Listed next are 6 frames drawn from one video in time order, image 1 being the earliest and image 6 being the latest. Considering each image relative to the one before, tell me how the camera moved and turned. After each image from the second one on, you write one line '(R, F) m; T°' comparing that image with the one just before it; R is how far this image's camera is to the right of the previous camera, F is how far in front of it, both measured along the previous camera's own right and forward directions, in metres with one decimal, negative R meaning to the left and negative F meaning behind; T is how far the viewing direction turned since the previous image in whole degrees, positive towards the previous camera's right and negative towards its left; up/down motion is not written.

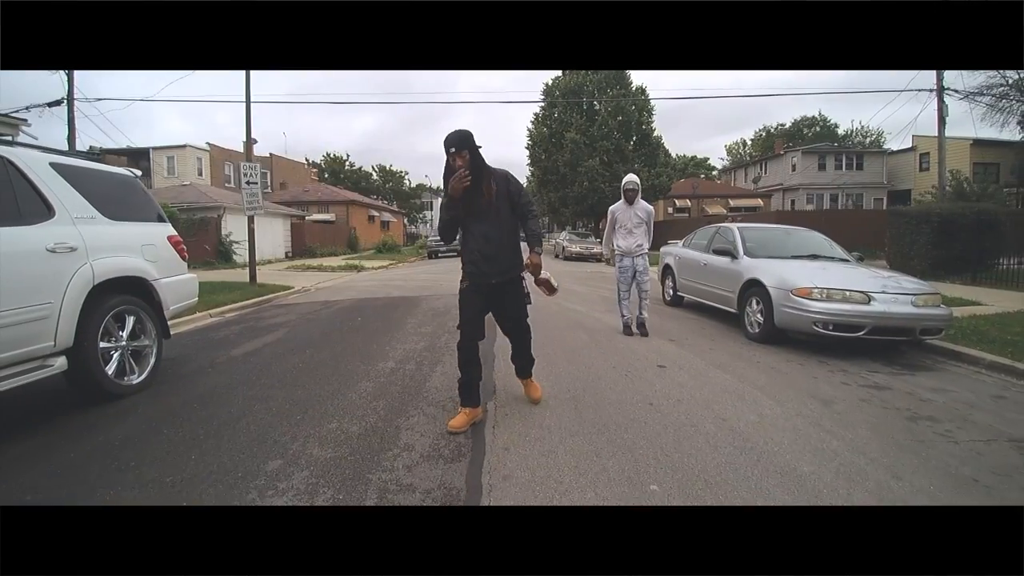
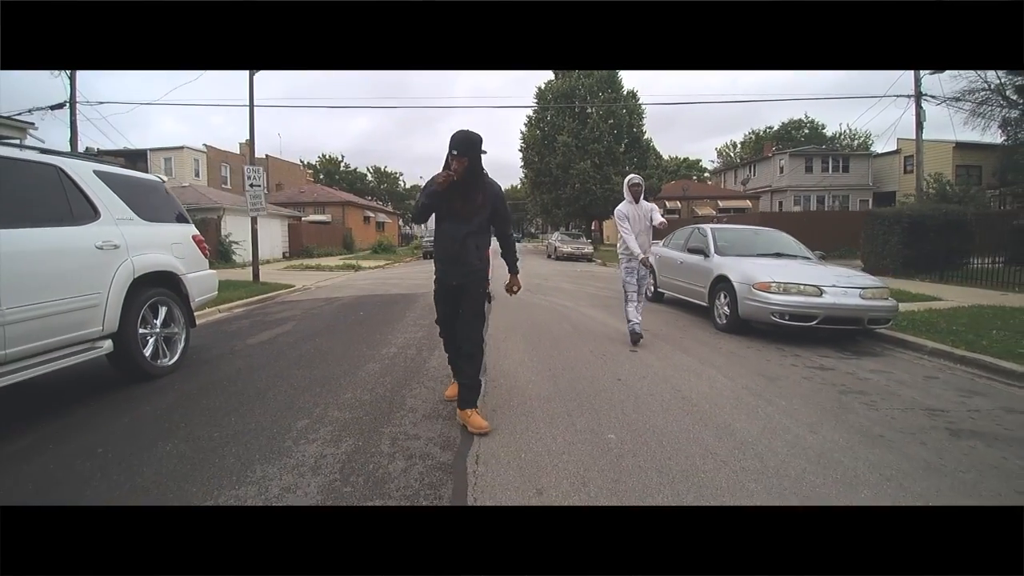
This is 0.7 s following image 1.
(0.0, -0.6) m; +1°
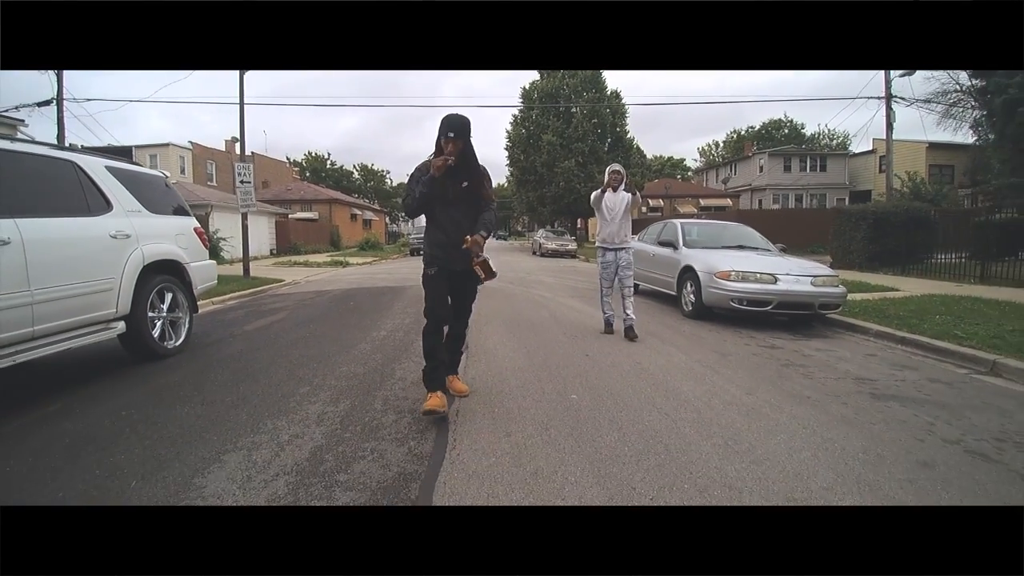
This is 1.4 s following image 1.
(+0.1, -0.5) m; +1°
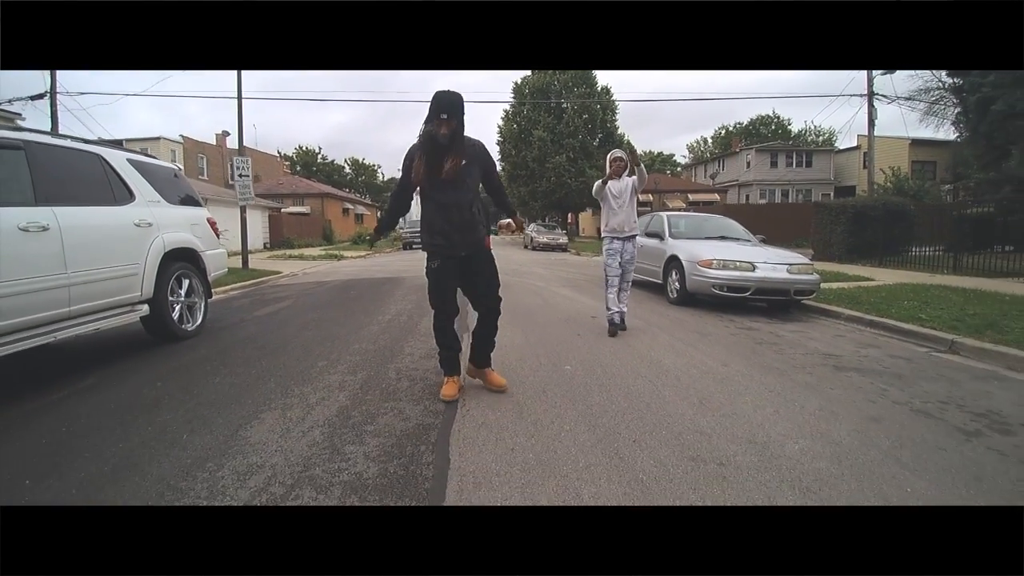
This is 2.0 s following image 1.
(-0.1, -0.4) m; +1°
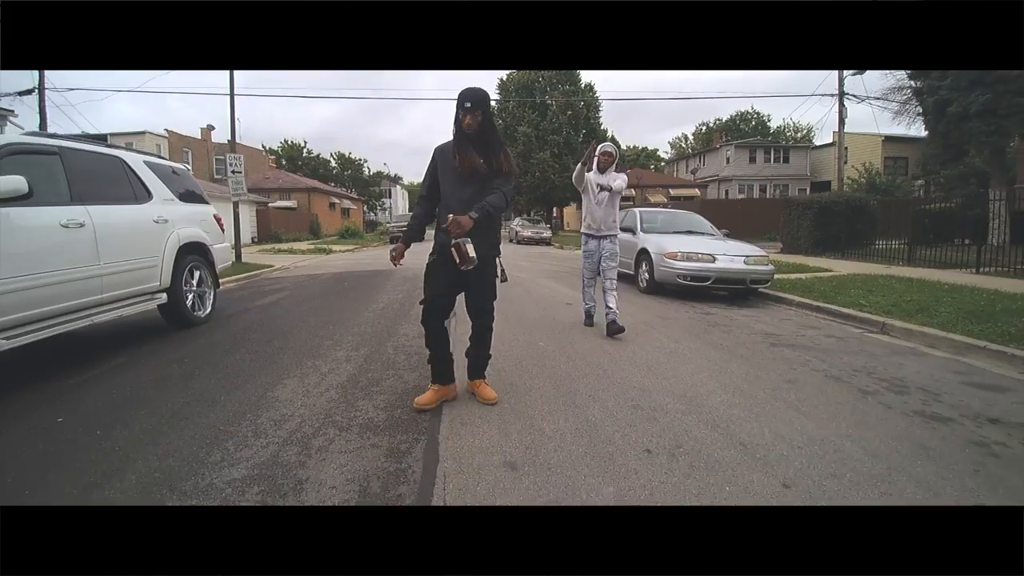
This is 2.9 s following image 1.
(0.0, -0.6) m; +1°
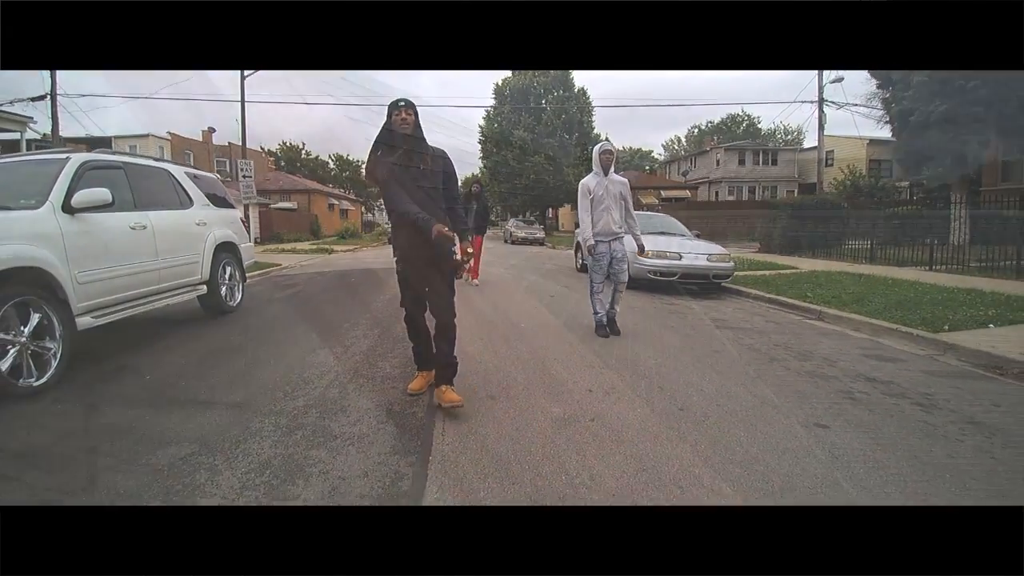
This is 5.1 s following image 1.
(+0.1, -1.0) m; 0°
